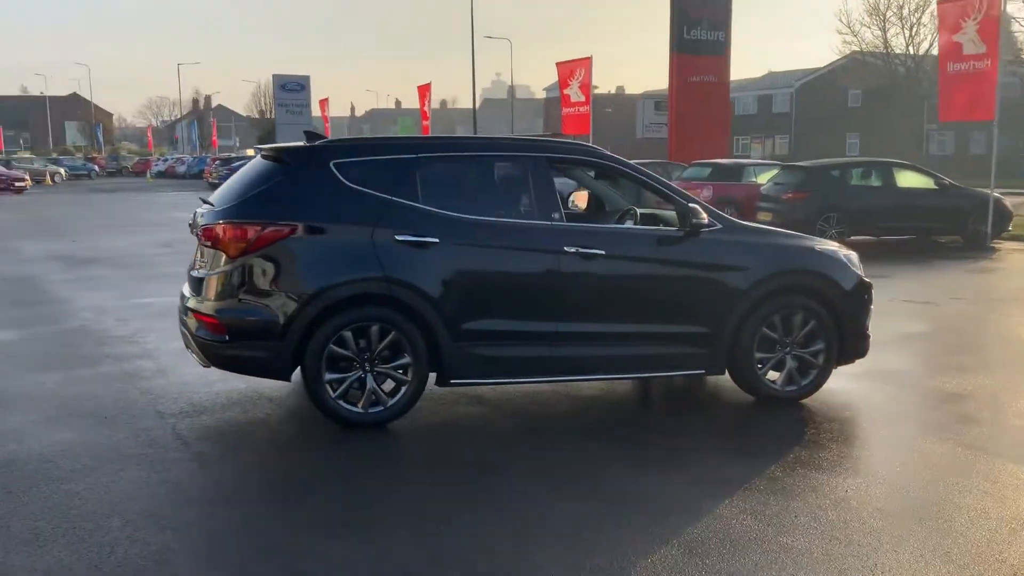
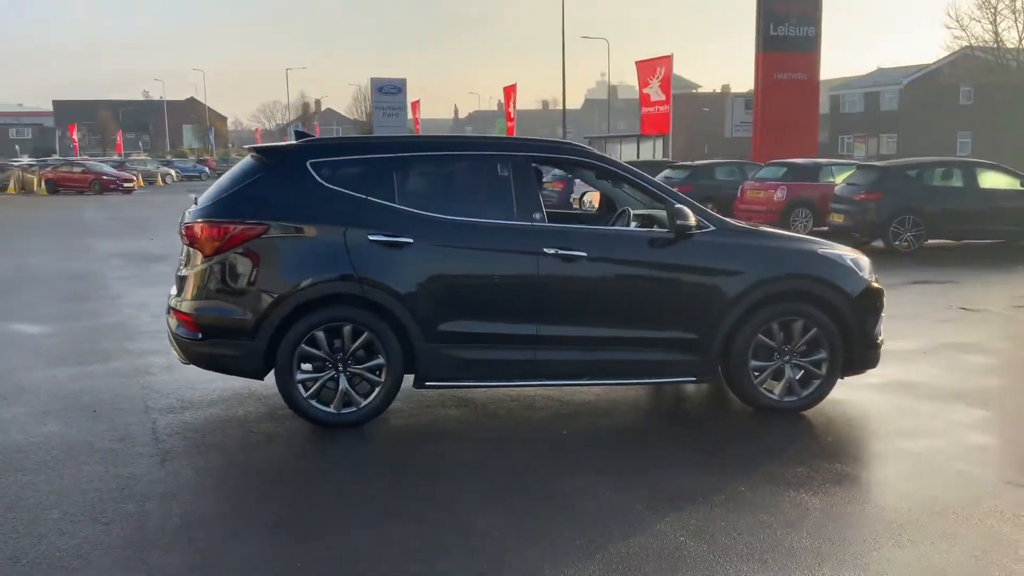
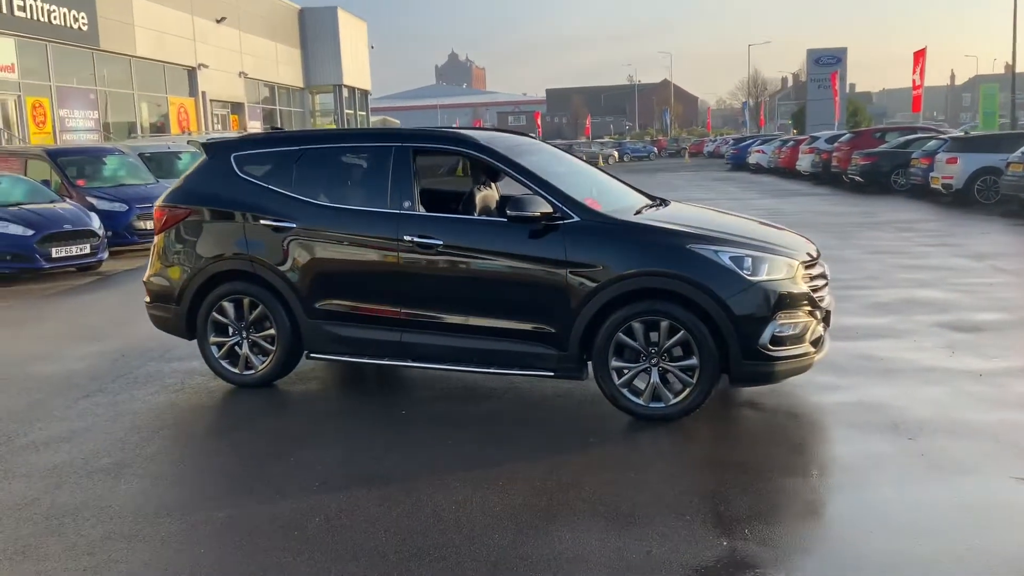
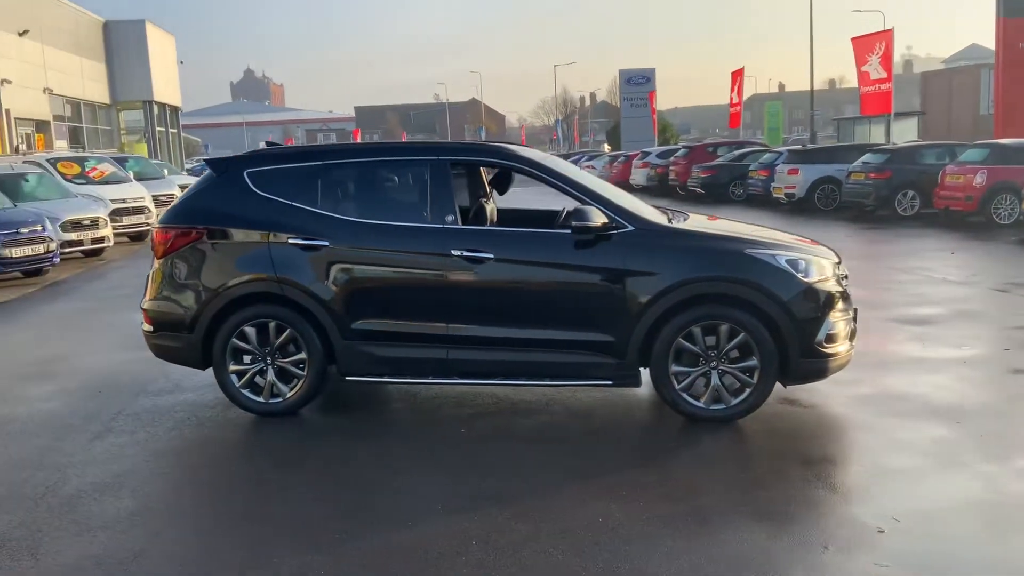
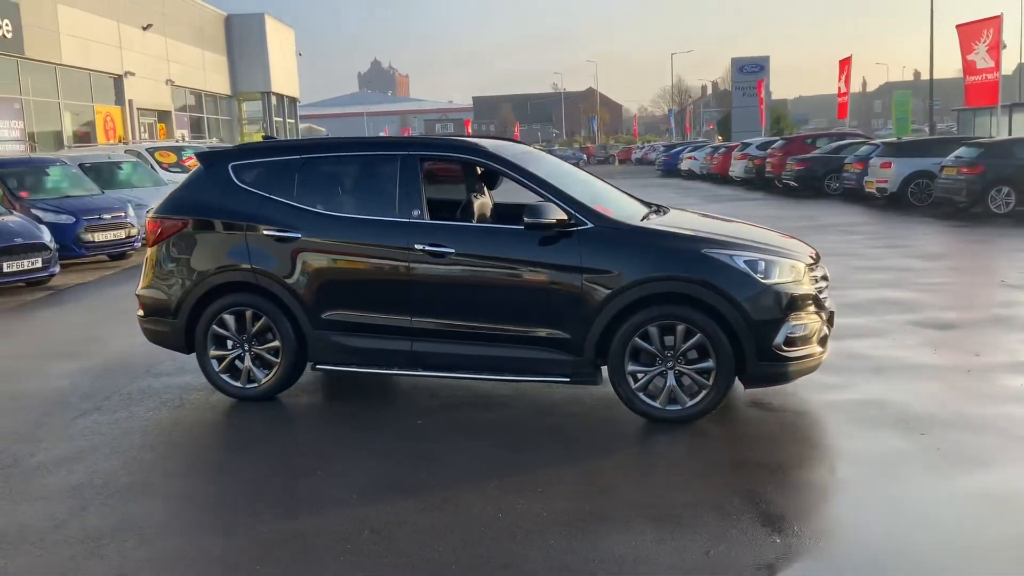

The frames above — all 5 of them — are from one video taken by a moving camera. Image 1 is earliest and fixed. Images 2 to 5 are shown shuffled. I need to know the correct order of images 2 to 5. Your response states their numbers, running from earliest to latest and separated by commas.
2, 4, 5, 3
